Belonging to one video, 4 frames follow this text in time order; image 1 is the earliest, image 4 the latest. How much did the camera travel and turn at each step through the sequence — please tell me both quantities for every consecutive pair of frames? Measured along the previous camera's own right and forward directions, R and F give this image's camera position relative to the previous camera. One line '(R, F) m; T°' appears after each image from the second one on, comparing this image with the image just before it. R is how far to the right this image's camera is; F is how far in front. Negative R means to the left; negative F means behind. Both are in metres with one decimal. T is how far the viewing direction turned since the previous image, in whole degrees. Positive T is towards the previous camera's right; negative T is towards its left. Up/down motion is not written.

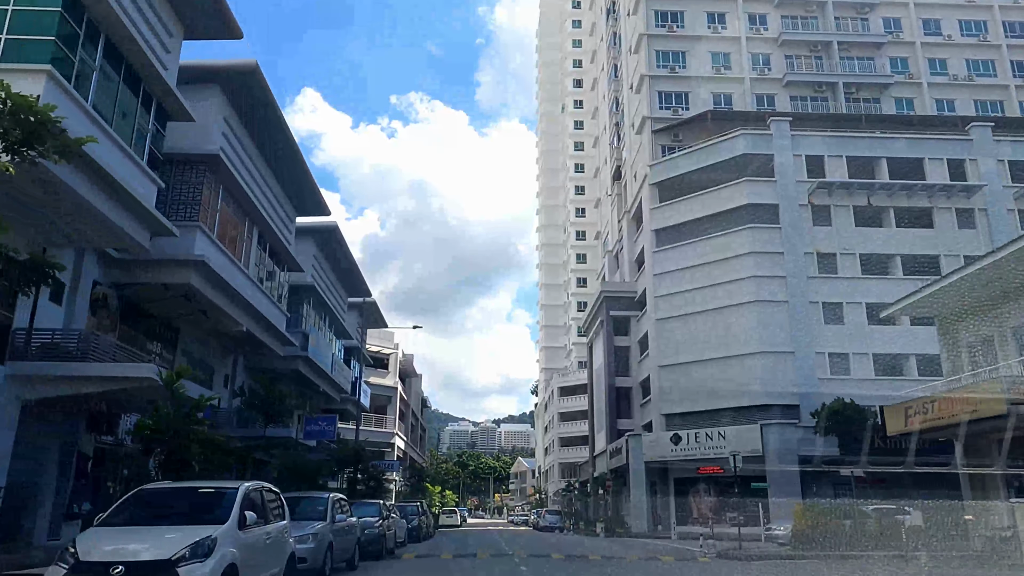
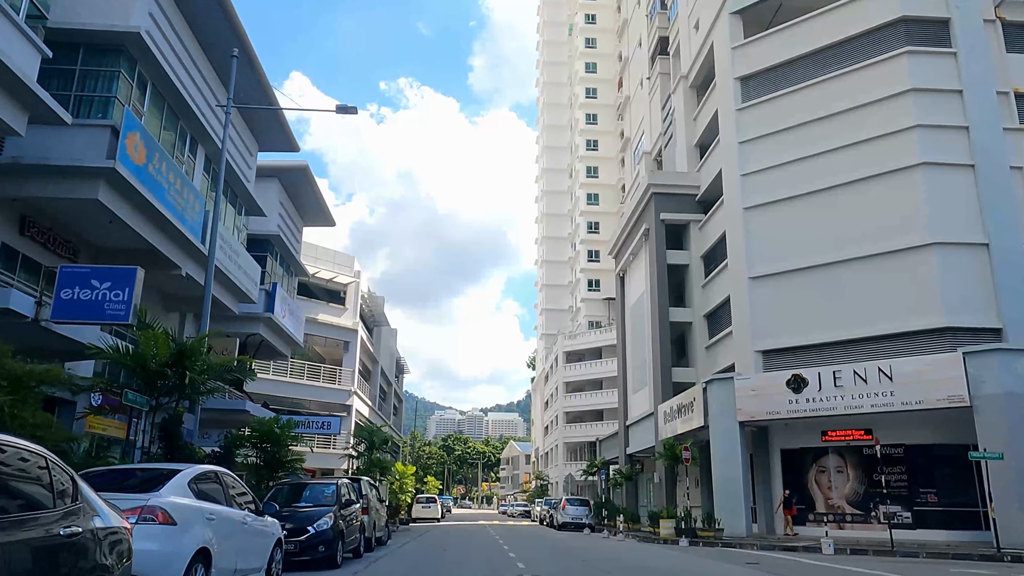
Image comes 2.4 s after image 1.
(-0.8, +15.7) m; +1°
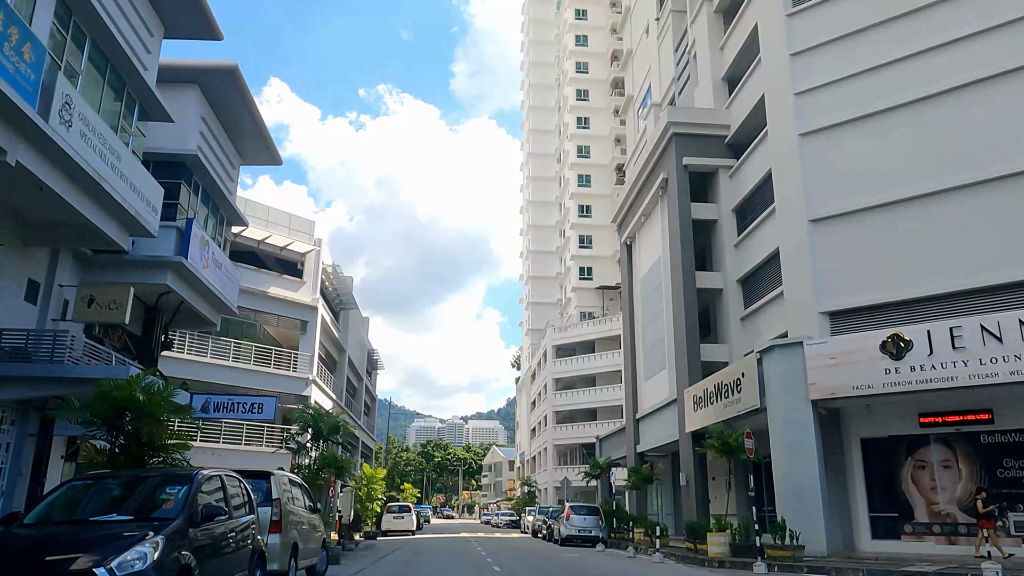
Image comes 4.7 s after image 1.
(-0.4, +6.4) m; +1°
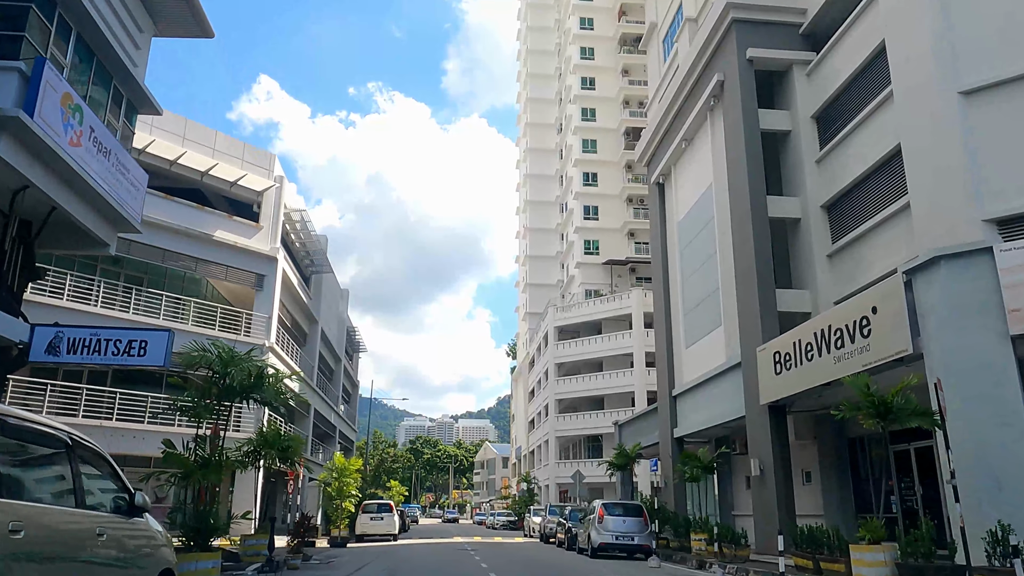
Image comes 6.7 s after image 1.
(-0.6, +6.8) m; +1°
